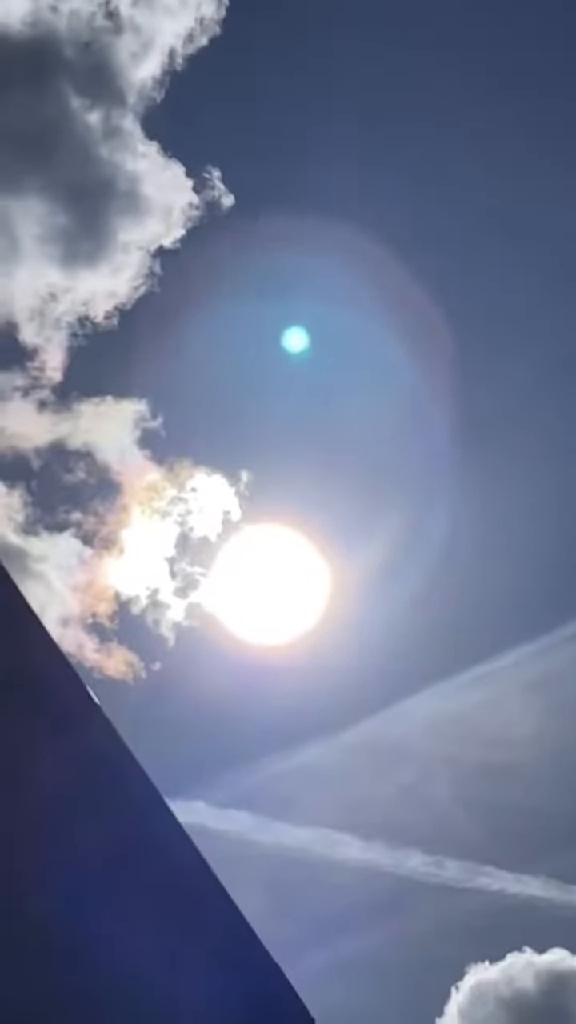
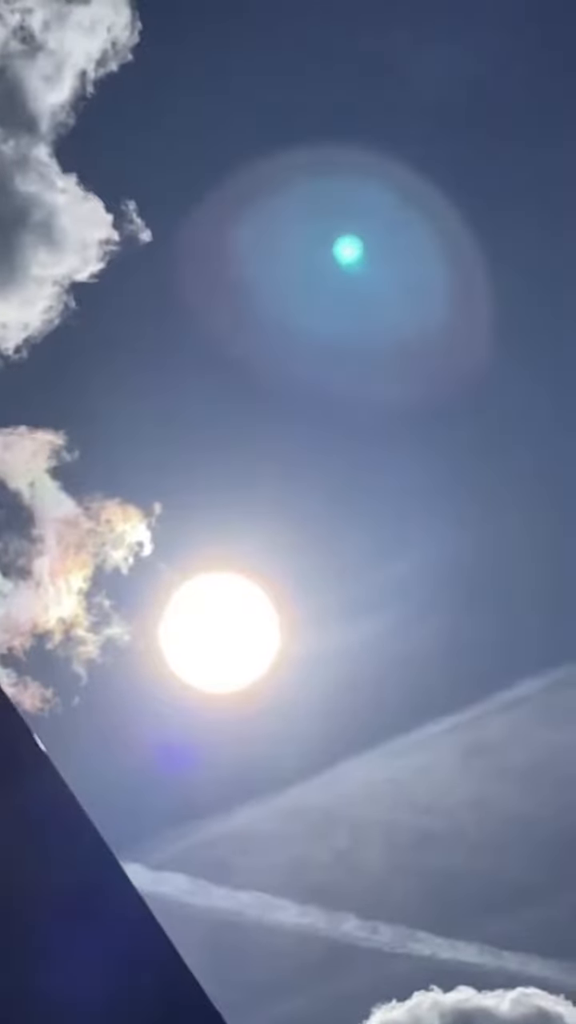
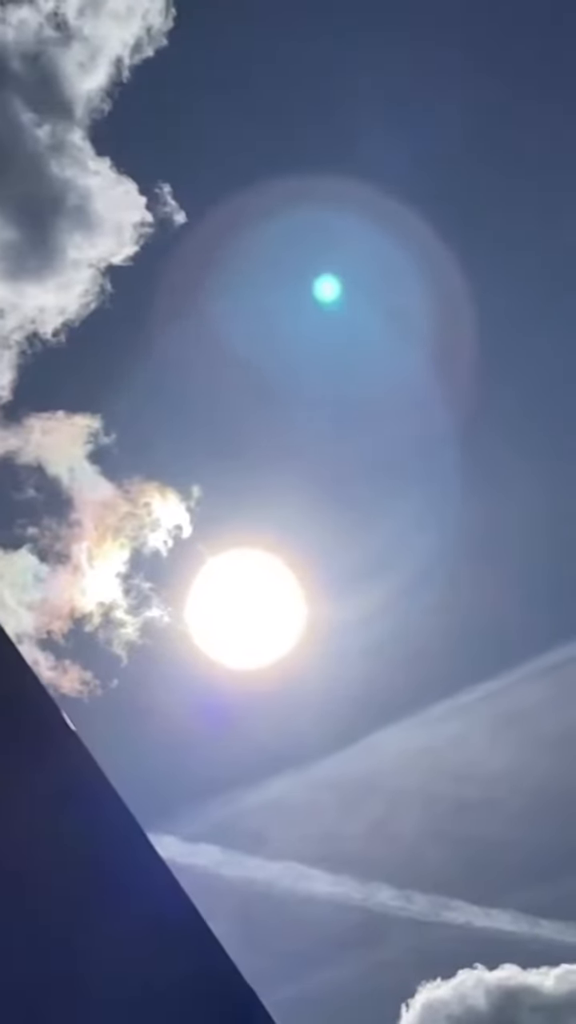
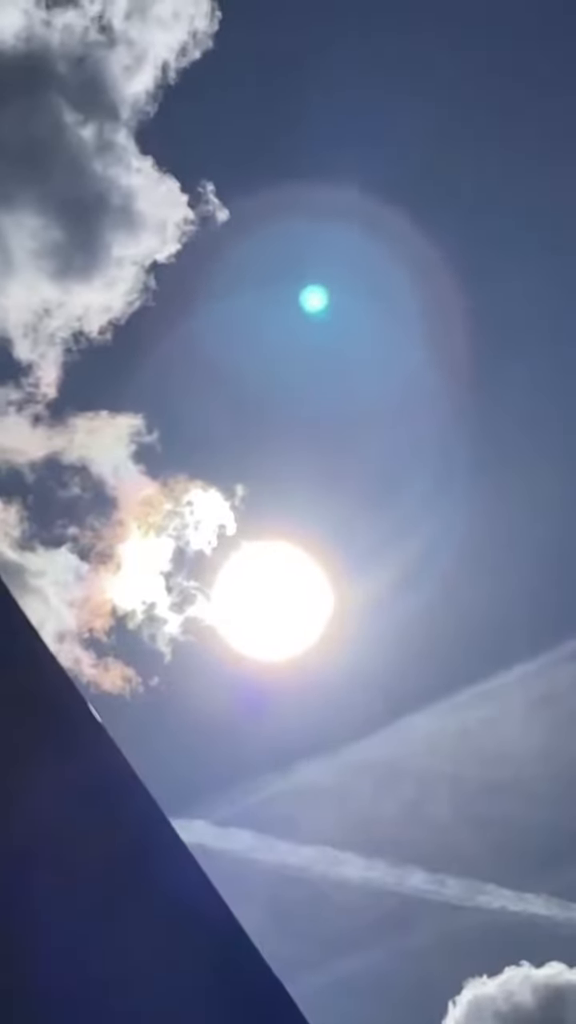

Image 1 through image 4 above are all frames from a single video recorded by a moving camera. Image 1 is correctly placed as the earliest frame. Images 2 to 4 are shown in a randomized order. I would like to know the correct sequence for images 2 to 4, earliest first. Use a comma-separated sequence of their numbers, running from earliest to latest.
4, 3, 2
